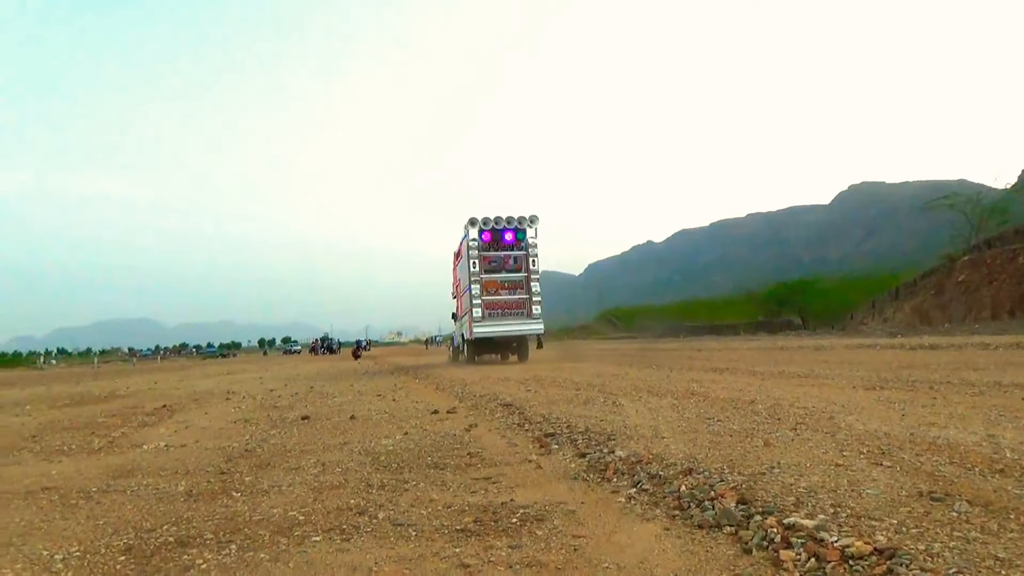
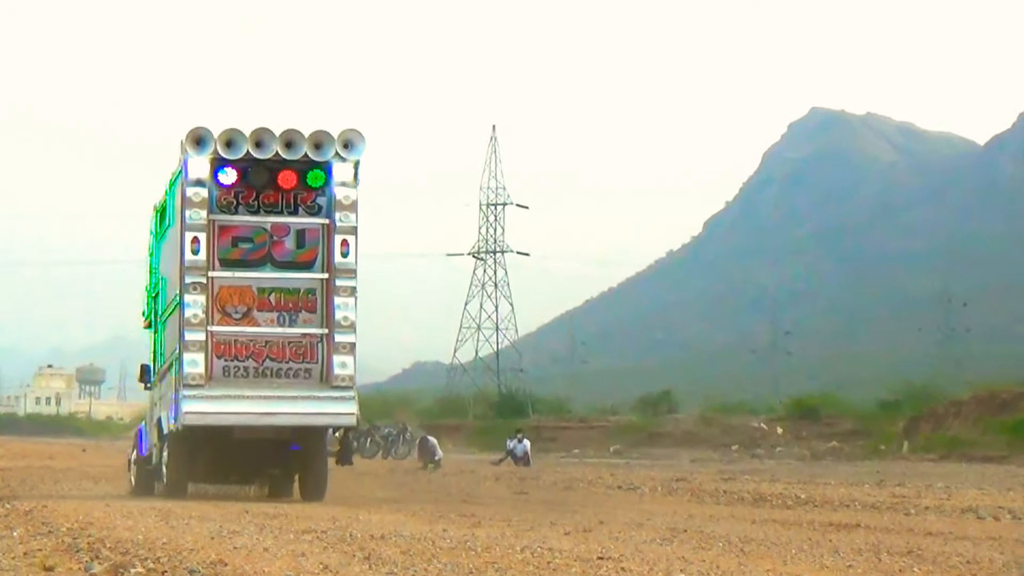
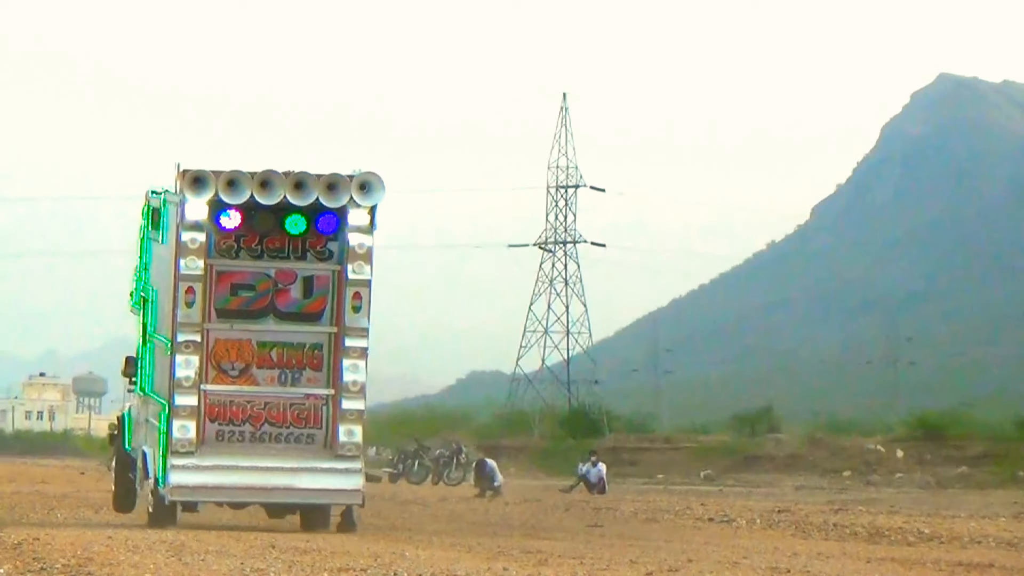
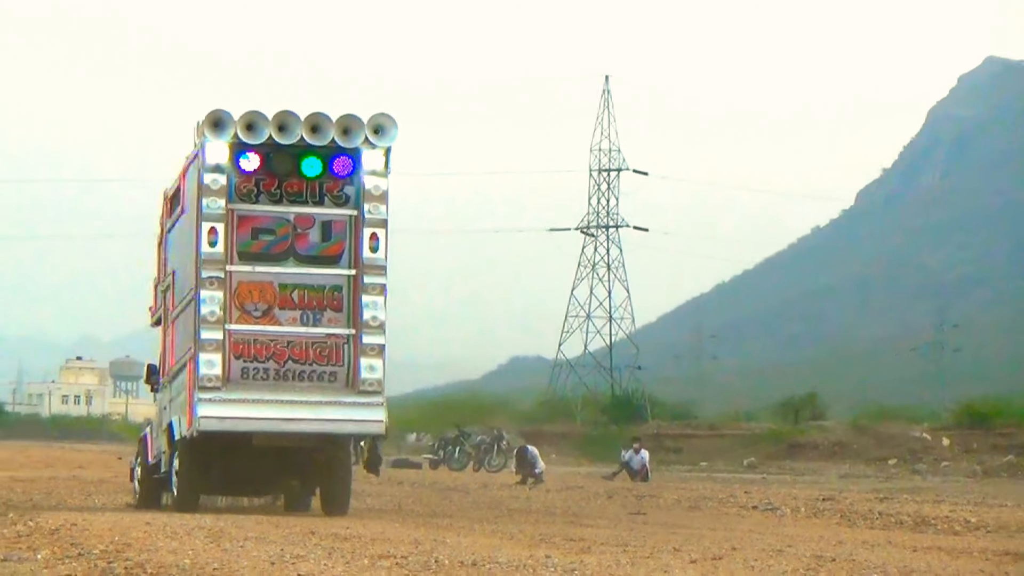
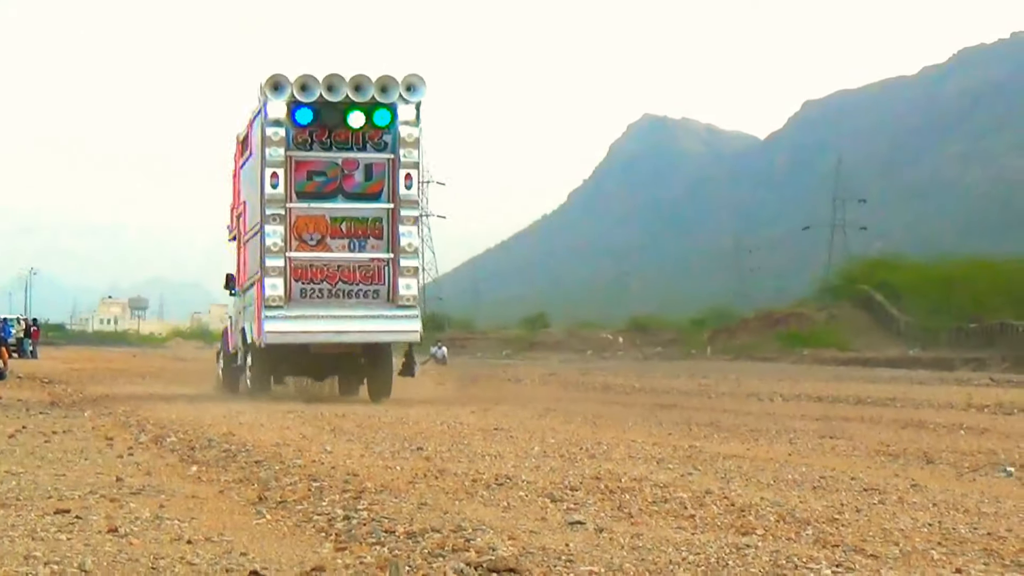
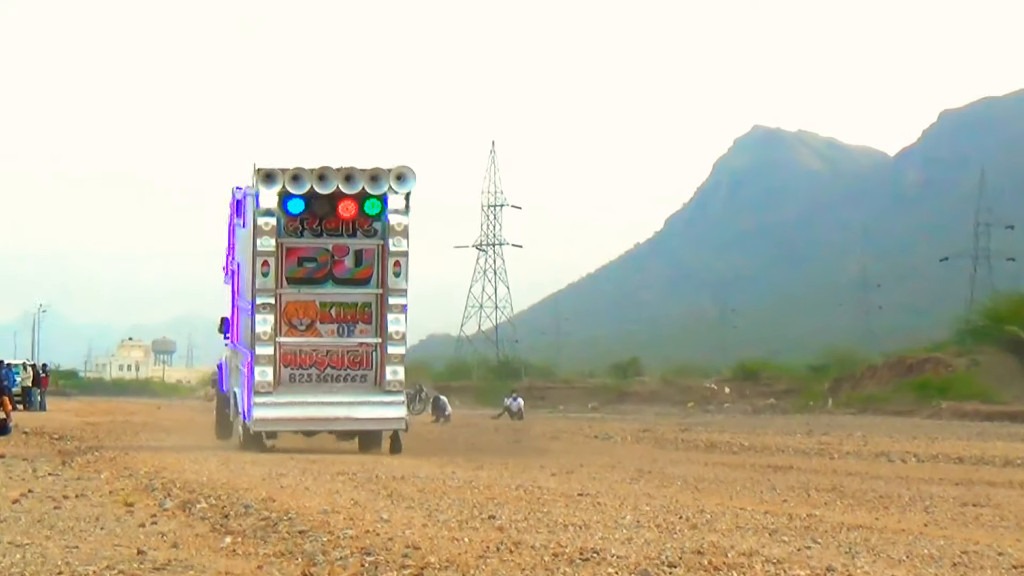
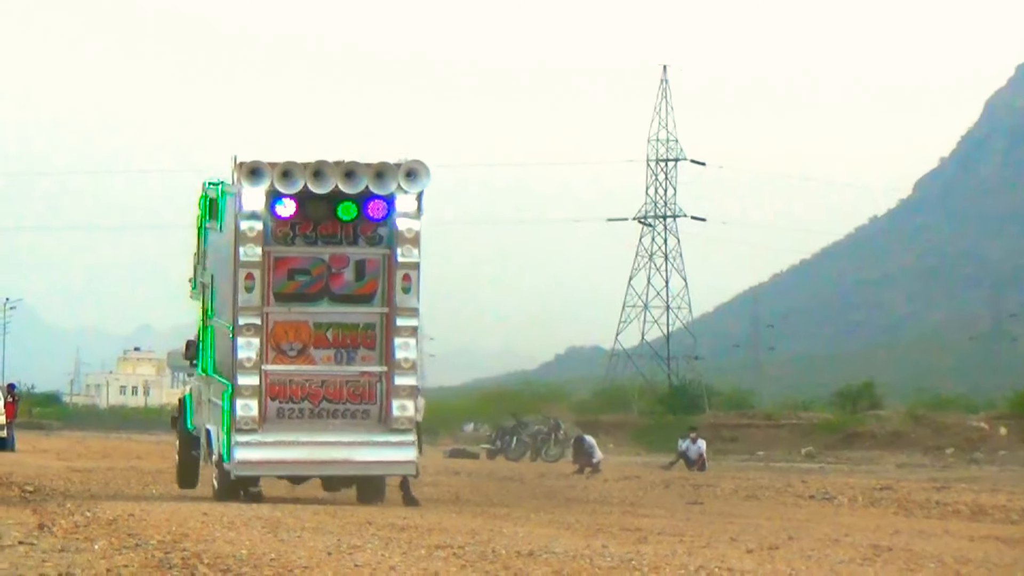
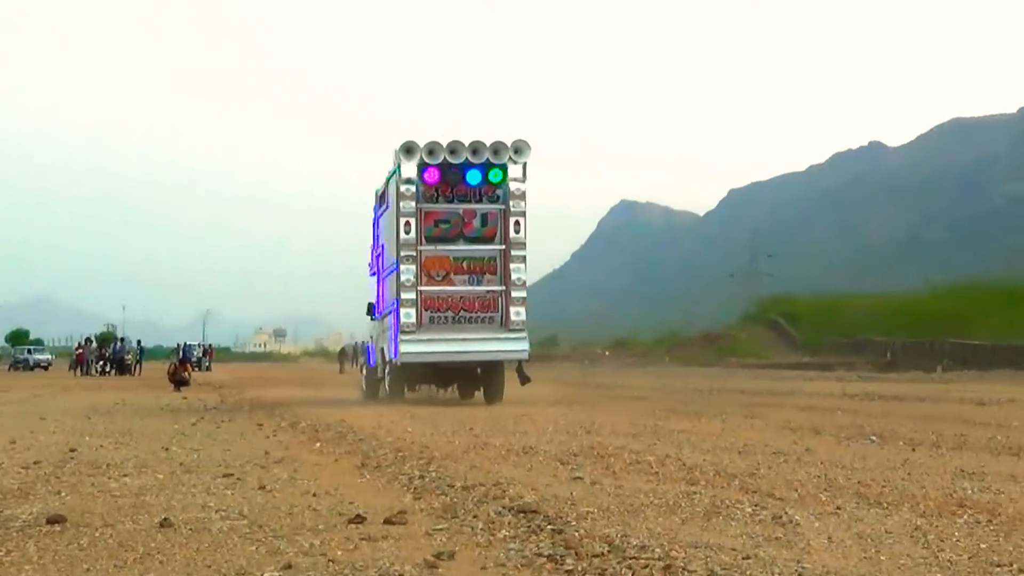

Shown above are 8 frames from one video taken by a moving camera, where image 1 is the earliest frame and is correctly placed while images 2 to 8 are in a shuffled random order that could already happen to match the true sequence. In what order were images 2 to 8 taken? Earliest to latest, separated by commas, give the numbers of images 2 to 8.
8, 5, 6, 2, 3, 4, 7
